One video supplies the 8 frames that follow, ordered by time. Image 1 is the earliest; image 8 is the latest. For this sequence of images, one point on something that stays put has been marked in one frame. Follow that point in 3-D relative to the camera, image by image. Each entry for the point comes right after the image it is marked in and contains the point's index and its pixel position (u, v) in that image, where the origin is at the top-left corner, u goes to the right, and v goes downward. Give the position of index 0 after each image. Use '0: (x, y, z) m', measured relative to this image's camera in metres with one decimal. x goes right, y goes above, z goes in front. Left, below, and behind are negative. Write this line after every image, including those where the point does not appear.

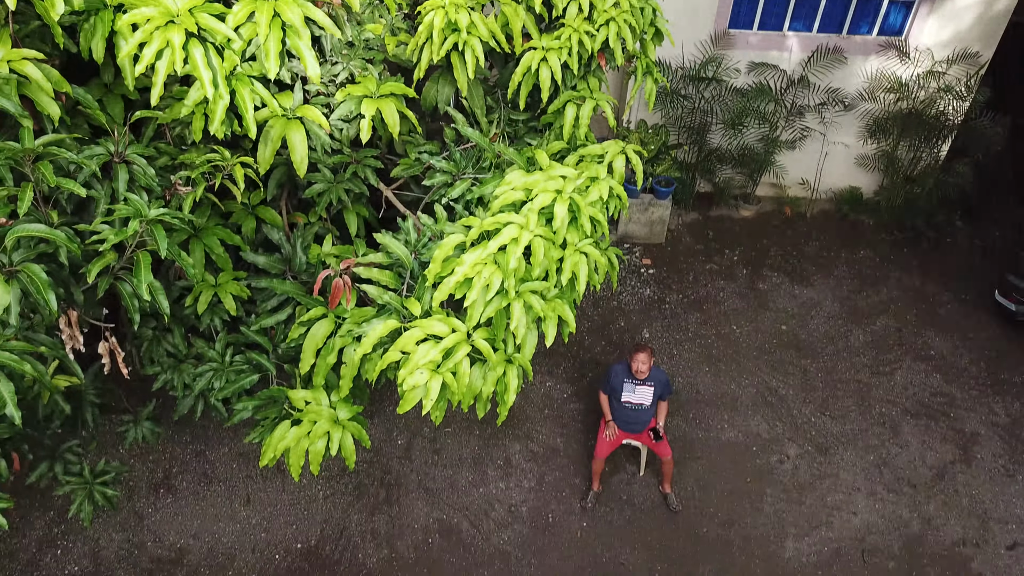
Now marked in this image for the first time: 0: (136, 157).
0: (-0.9, +0.3, +2.0) m
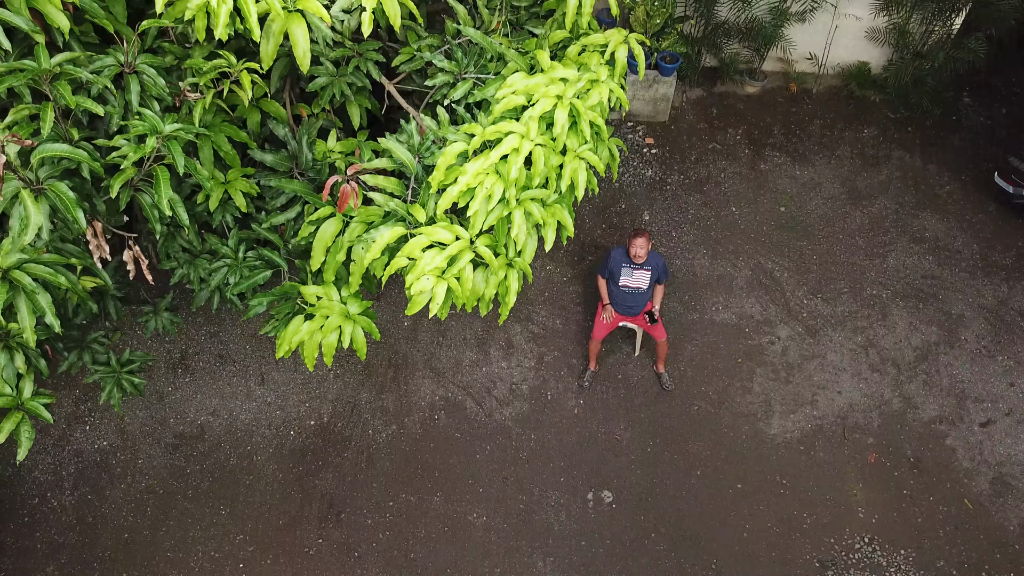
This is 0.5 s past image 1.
0: (-0.9, +0.5, +2.0) m
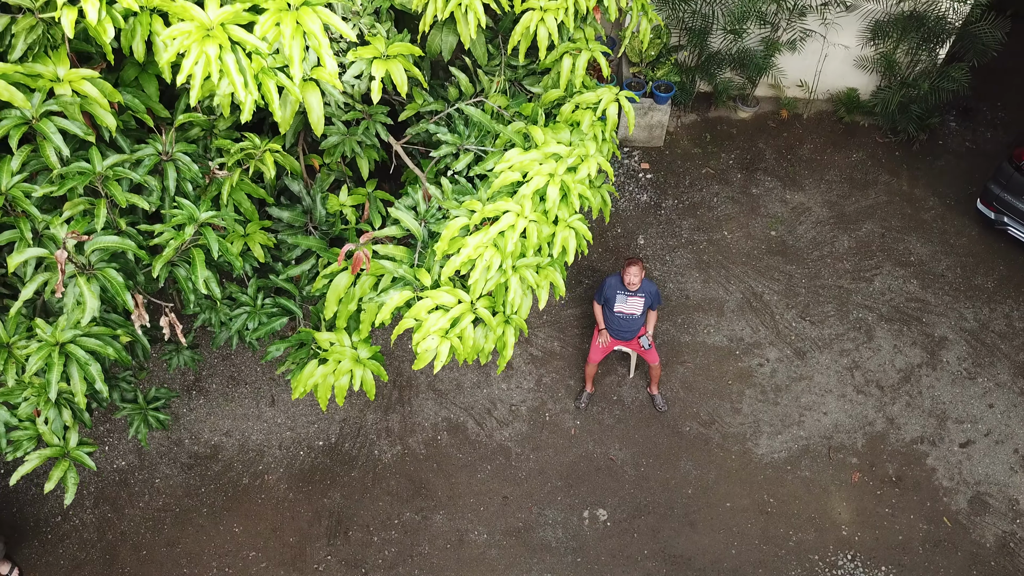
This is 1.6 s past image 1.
0: (-0.9, +0.4, +2.2) m
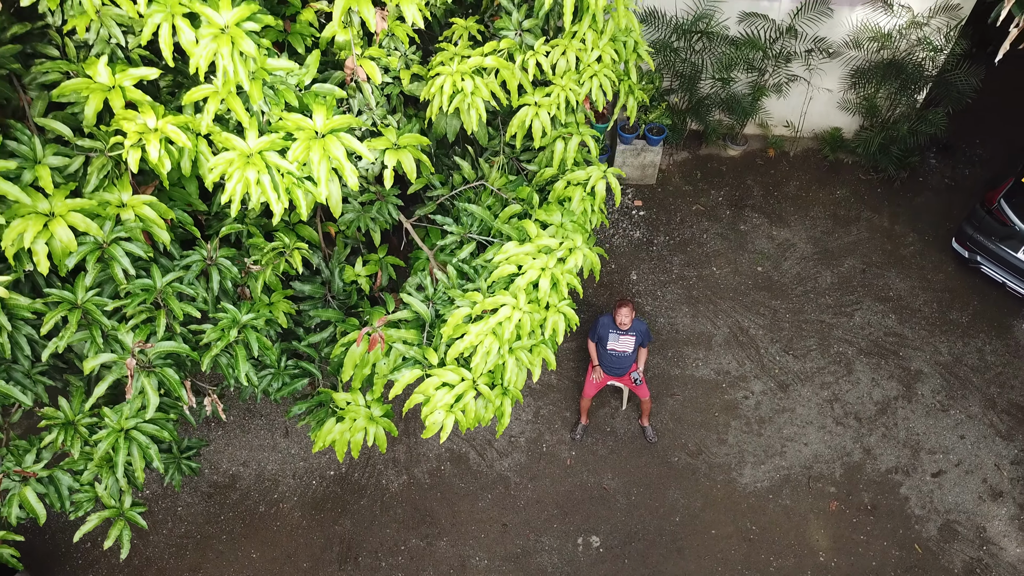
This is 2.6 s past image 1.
0: (-0.9, +0.1, +2.6) m
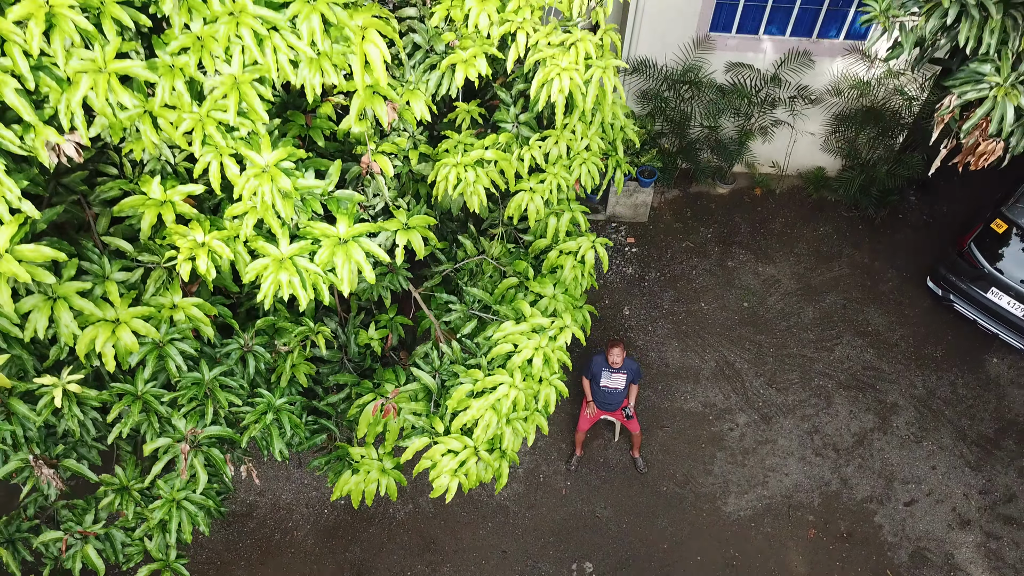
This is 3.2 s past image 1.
0: (-0.9, -0.2, +3.0) m
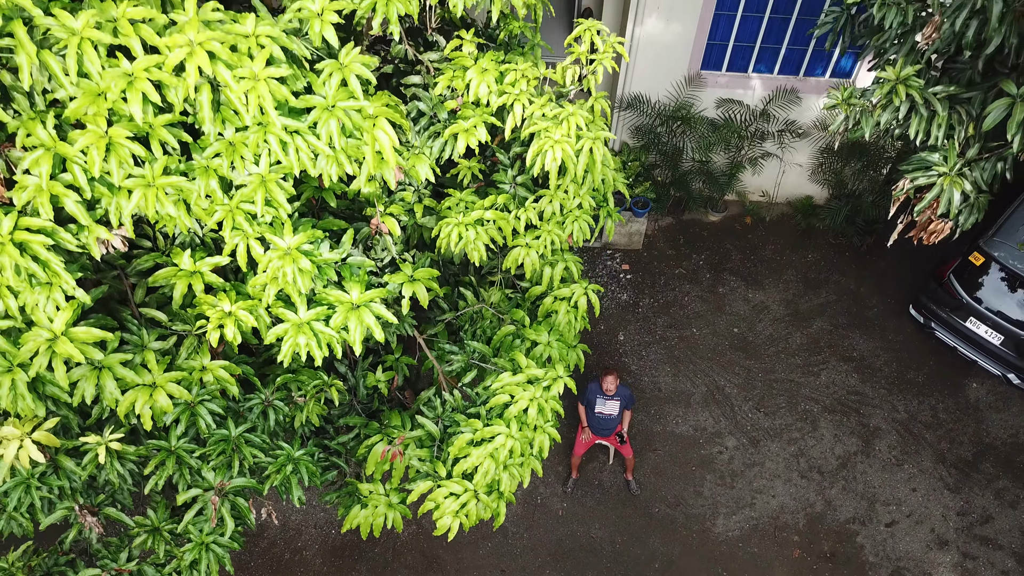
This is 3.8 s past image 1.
0: (-0.9, -0.4, +3.3) m
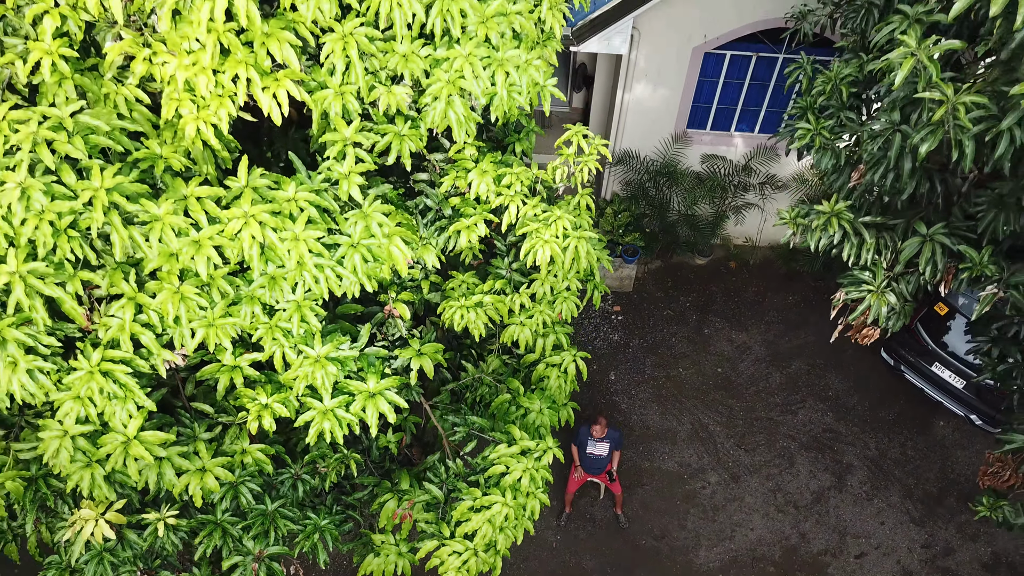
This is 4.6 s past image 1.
0: (-1.0, -0.9, +3.8) m
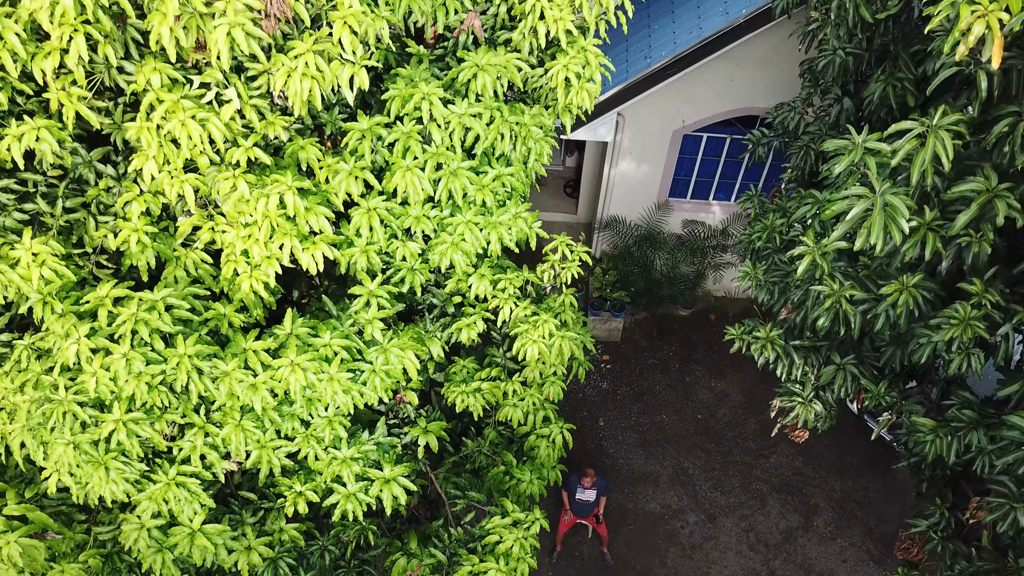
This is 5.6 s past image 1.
0: (-1.0, -1.4, +4.5) m
